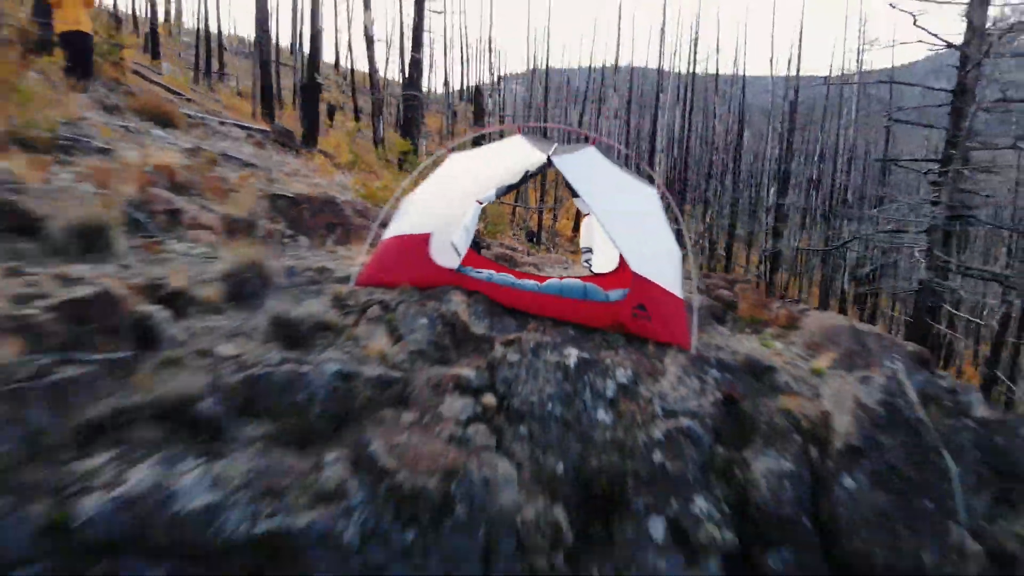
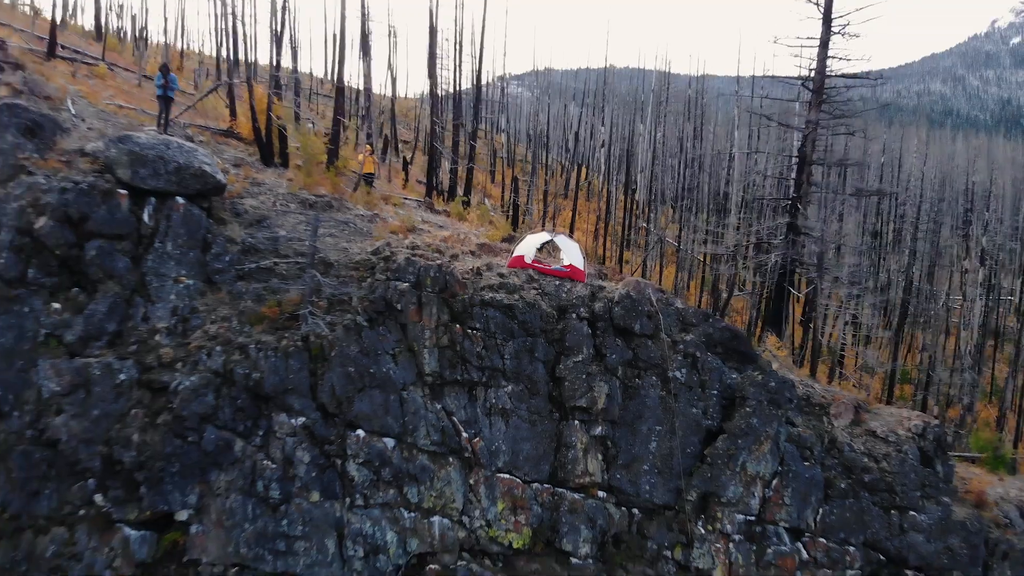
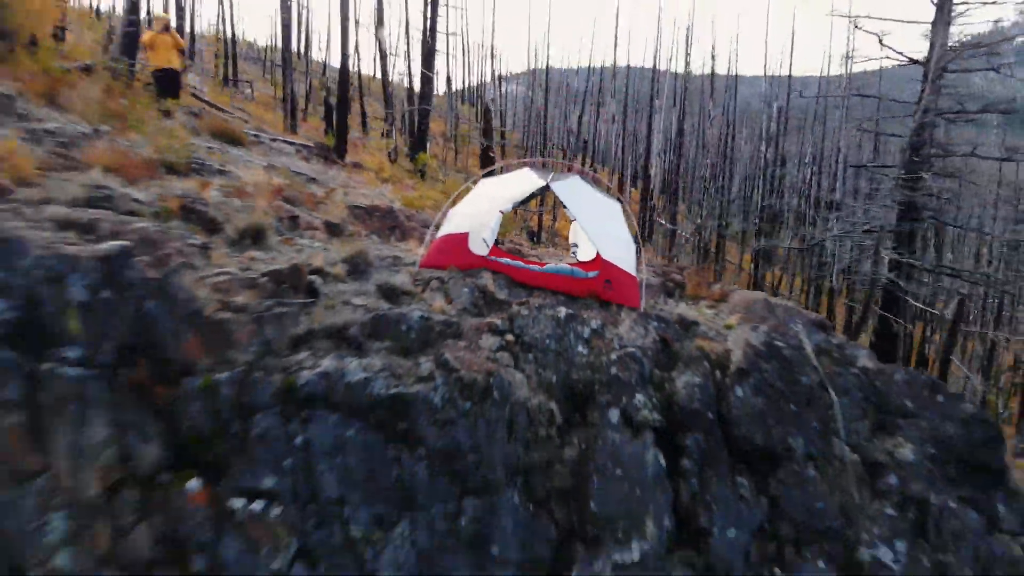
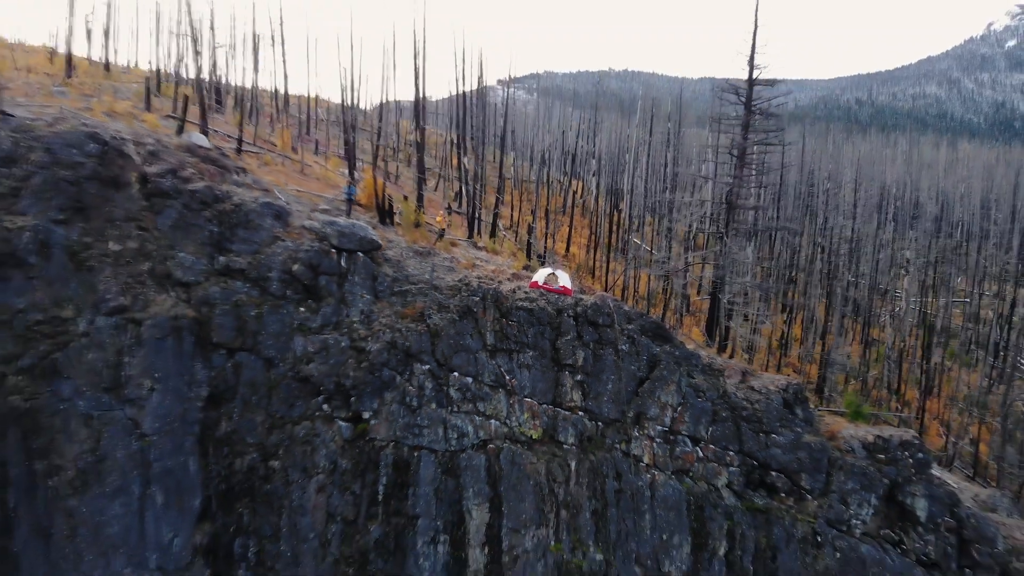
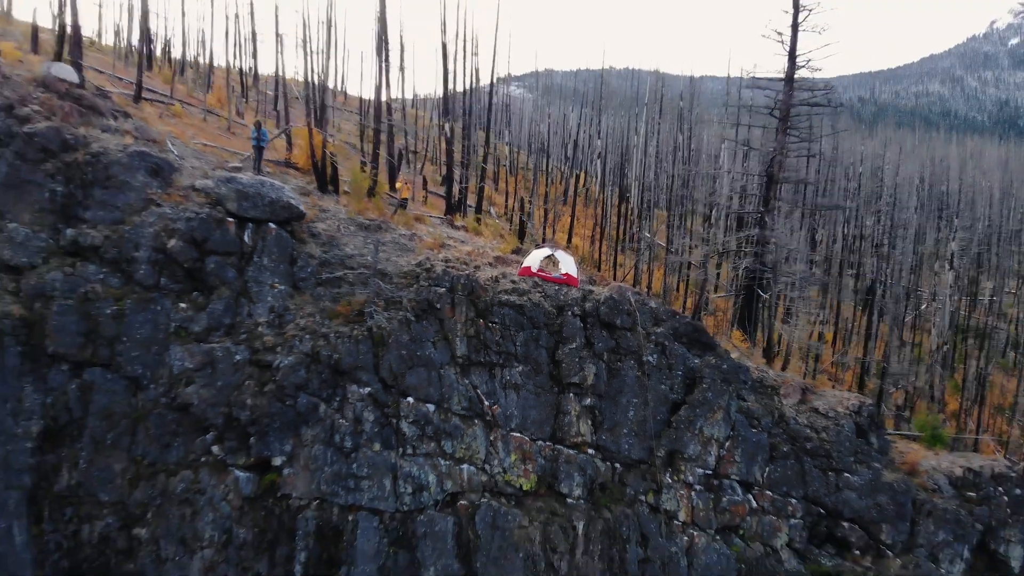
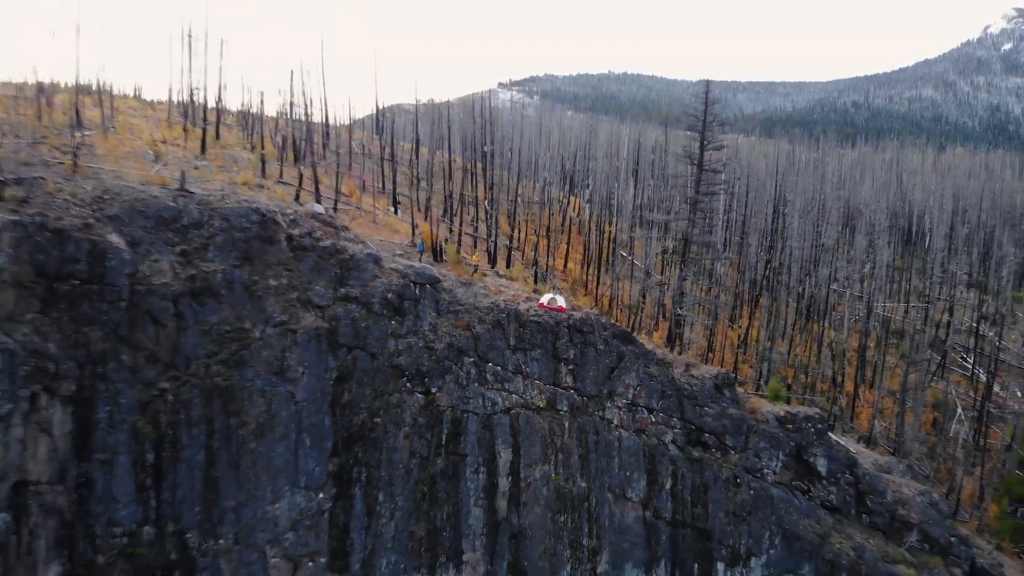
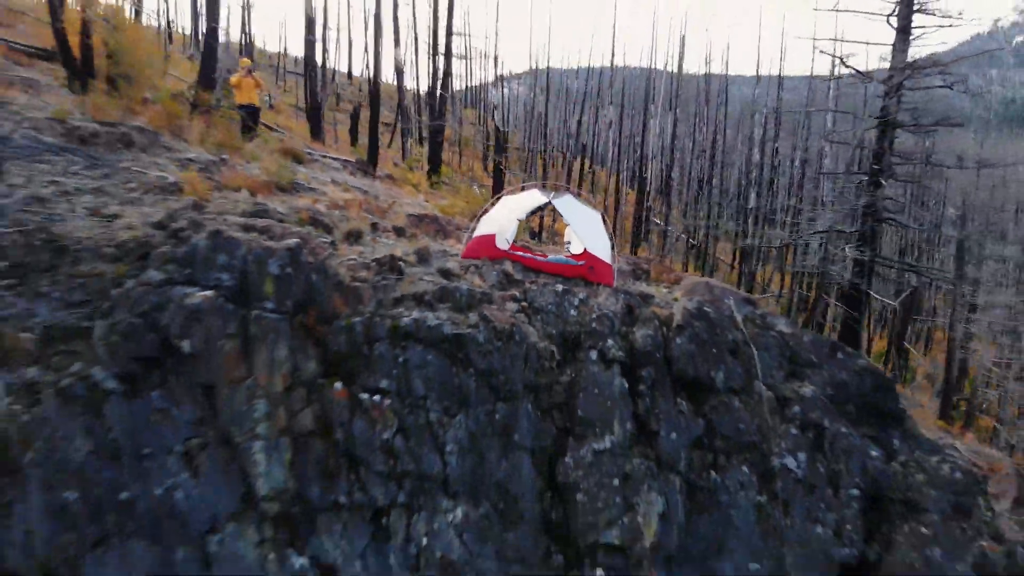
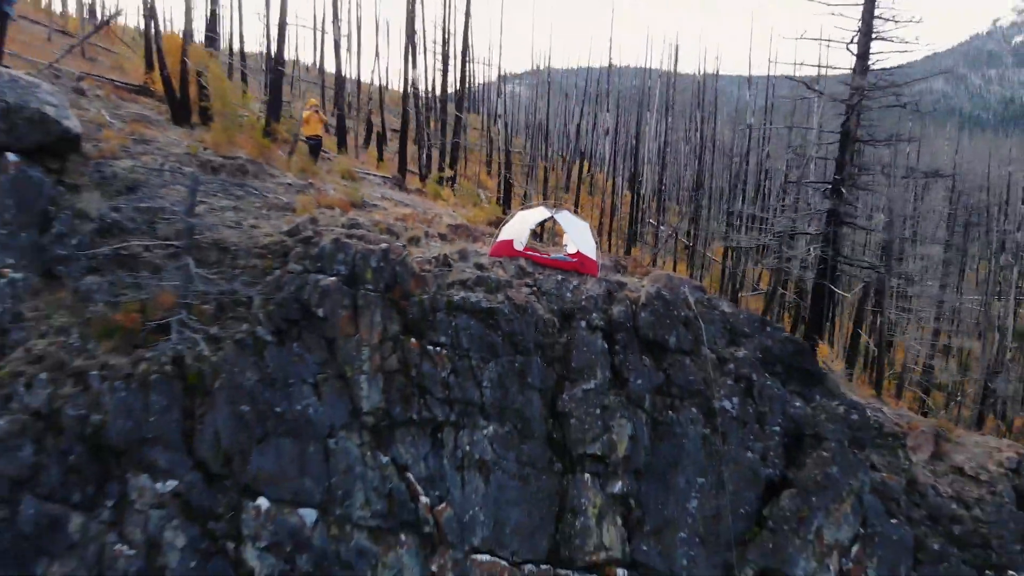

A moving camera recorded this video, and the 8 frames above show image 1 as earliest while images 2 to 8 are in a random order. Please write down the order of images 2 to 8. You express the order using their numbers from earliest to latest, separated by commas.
3, 7, 8, 2, 5, 4, 6
